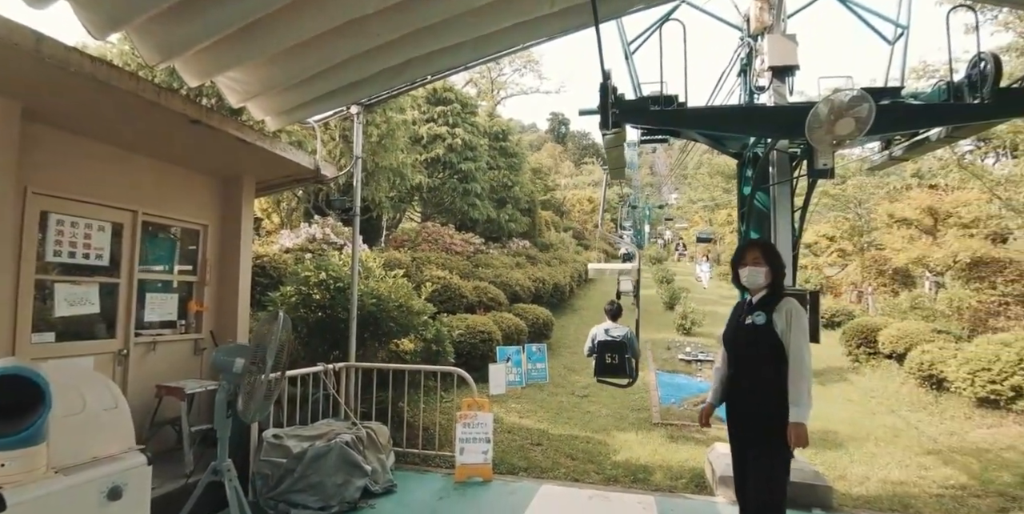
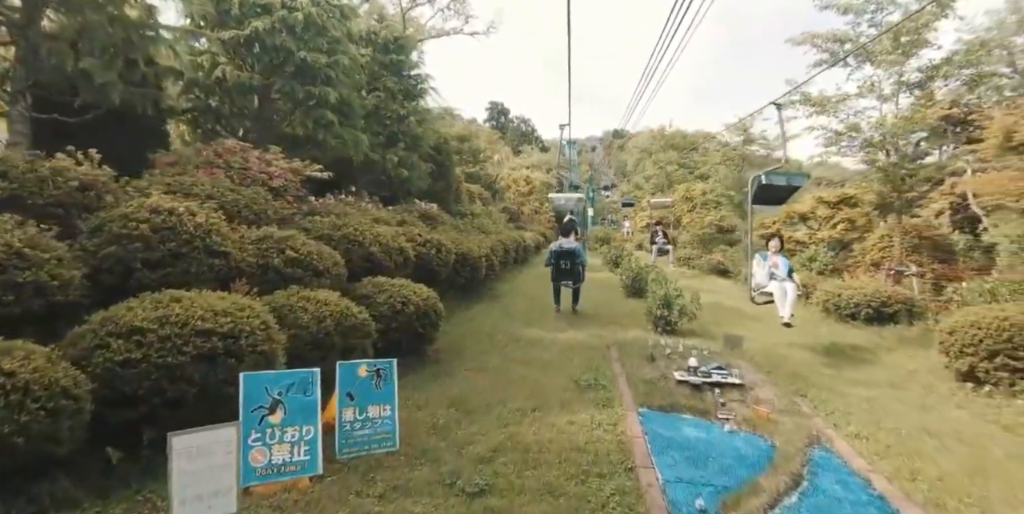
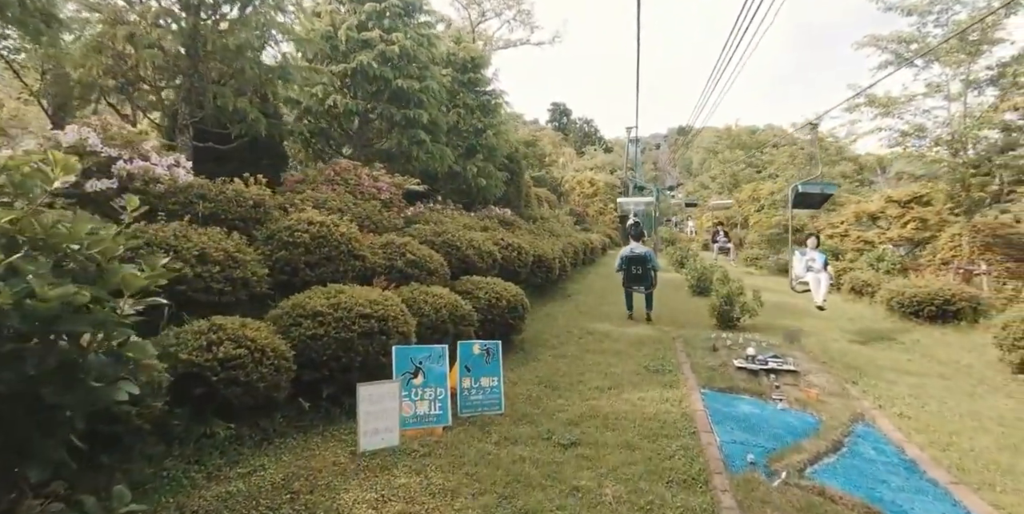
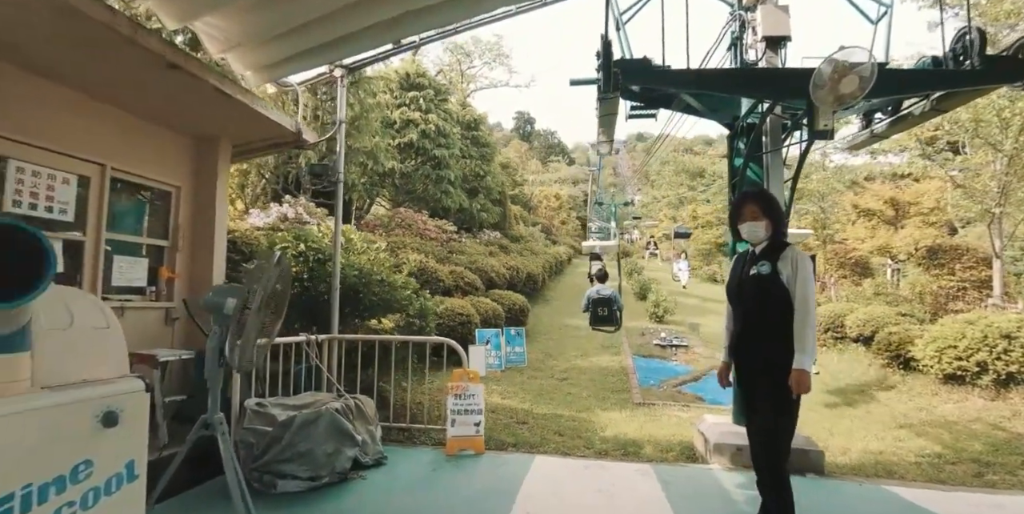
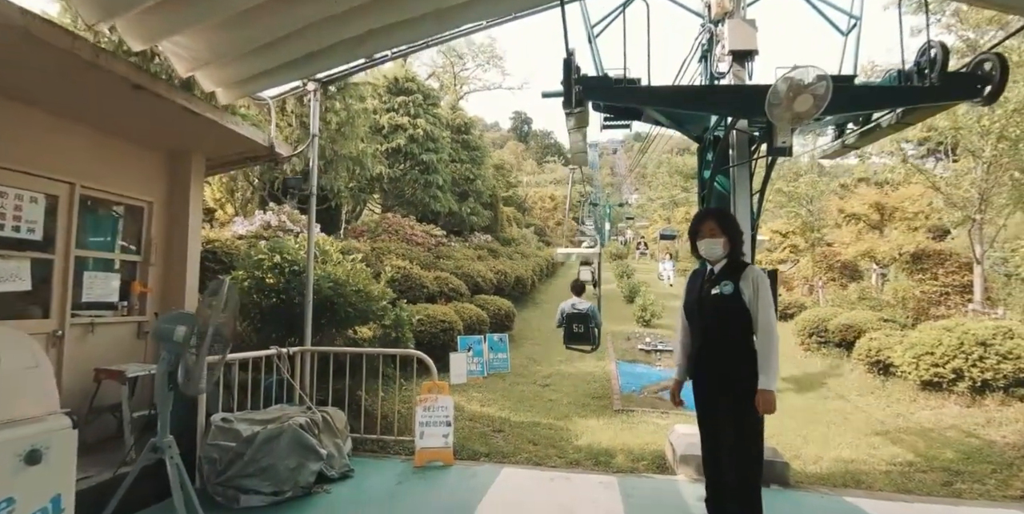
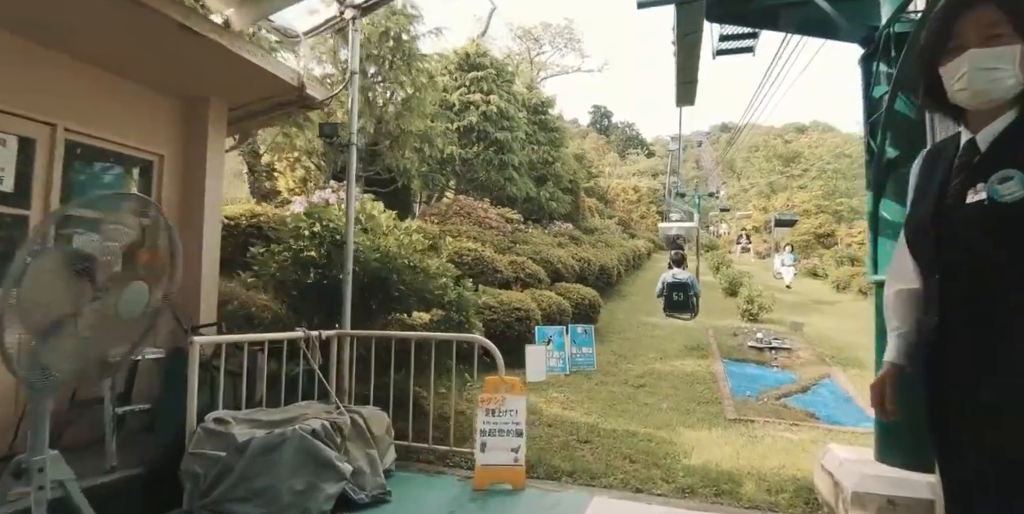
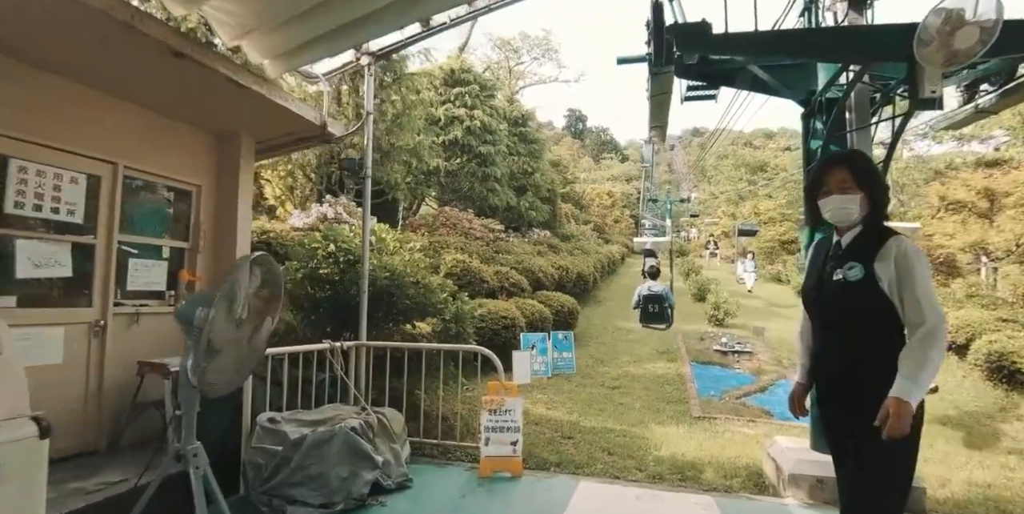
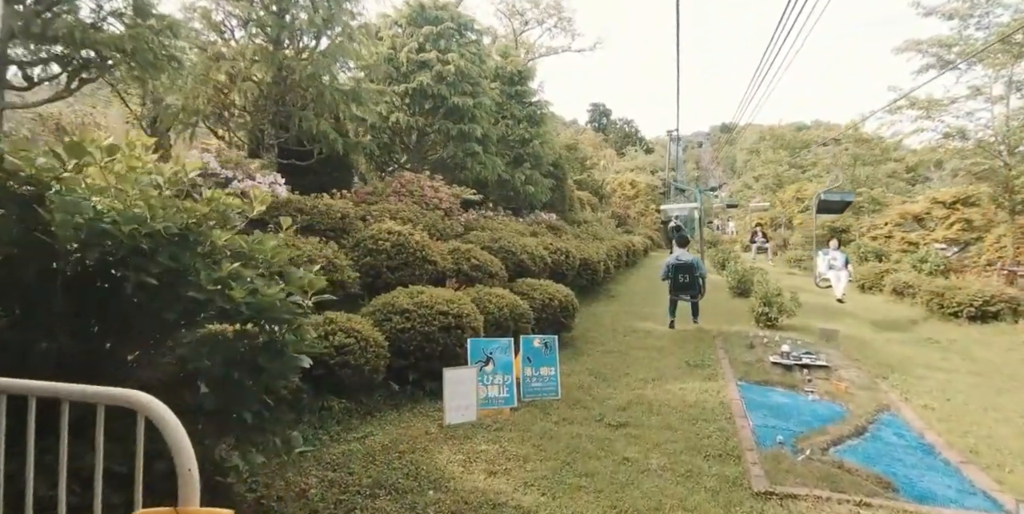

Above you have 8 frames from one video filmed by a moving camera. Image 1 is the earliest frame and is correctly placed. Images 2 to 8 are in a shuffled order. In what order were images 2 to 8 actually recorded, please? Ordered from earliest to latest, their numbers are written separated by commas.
5, 4, 7, 6, 8, 3, 2
